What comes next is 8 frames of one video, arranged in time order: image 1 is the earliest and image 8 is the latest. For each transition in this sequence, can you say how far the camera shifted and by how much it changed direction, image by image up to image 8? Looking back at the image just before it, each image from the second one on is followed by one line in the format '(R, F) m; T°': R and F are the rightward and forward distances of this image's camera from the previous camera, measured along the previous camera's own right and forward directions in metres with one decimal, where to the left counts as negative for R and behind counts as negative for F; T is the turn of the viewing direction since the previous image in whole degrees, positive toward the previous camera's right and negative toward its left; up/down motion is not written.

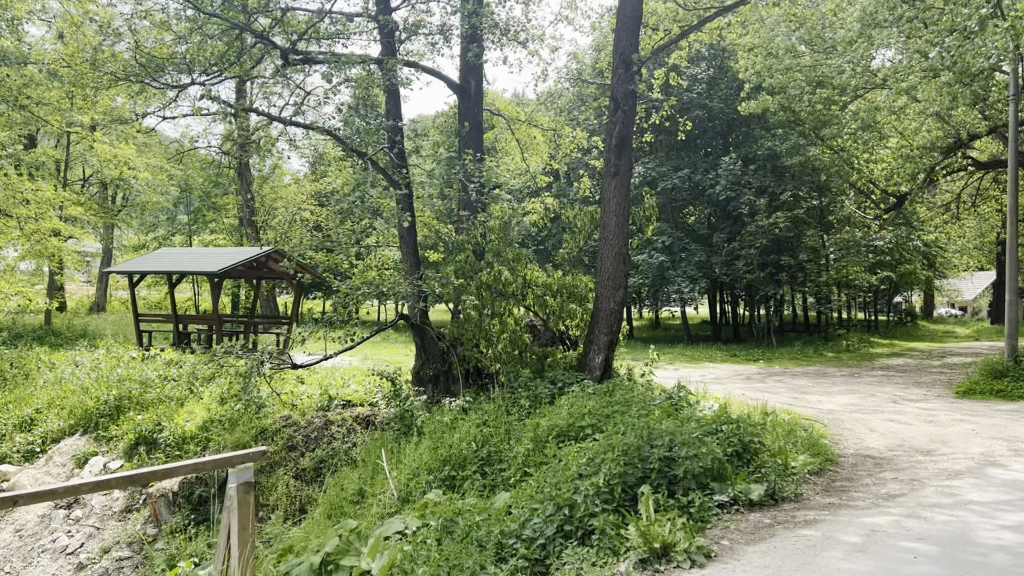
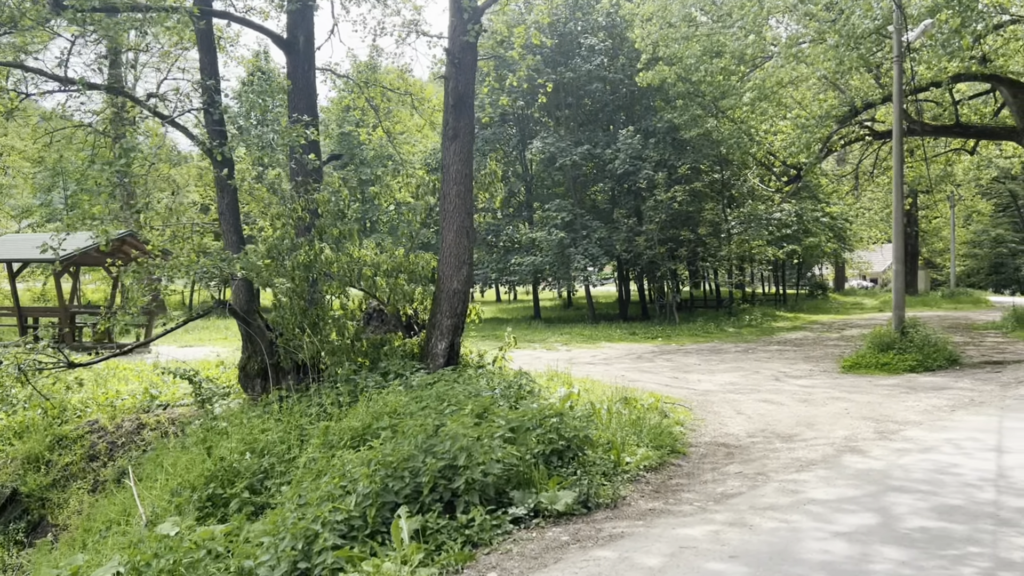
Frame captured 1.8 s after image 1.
(+1.0, +1.0) m; +4°
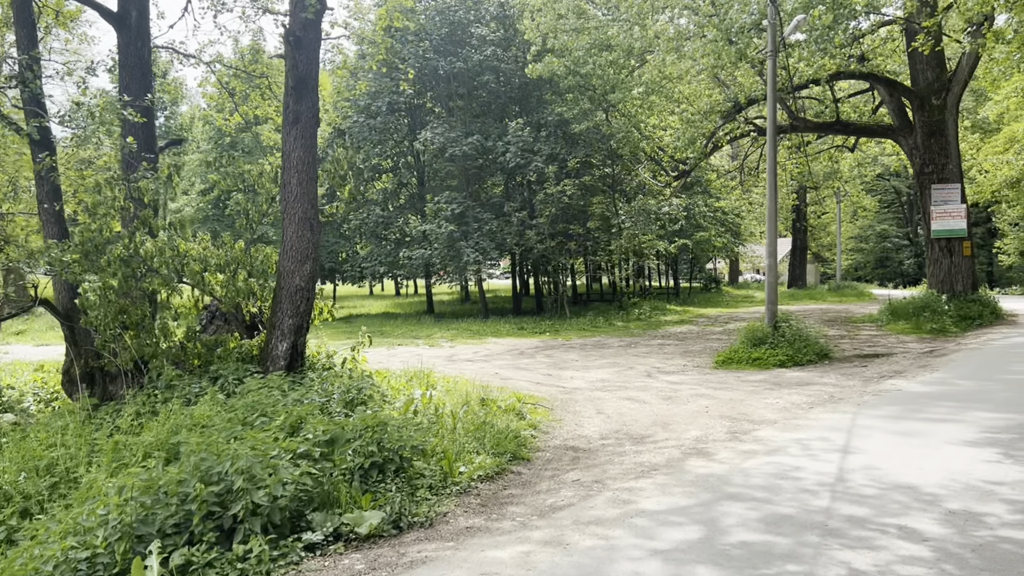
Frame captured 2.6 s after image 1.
(+0.5, +0.4) m; +6°
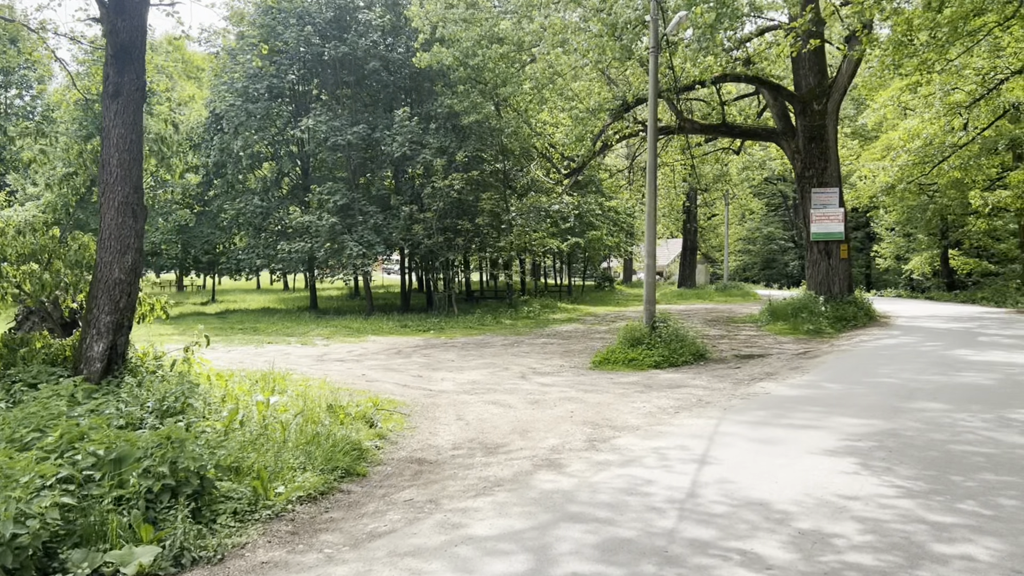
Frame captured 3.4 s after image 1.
(+0.4, +0.5) m; +6°
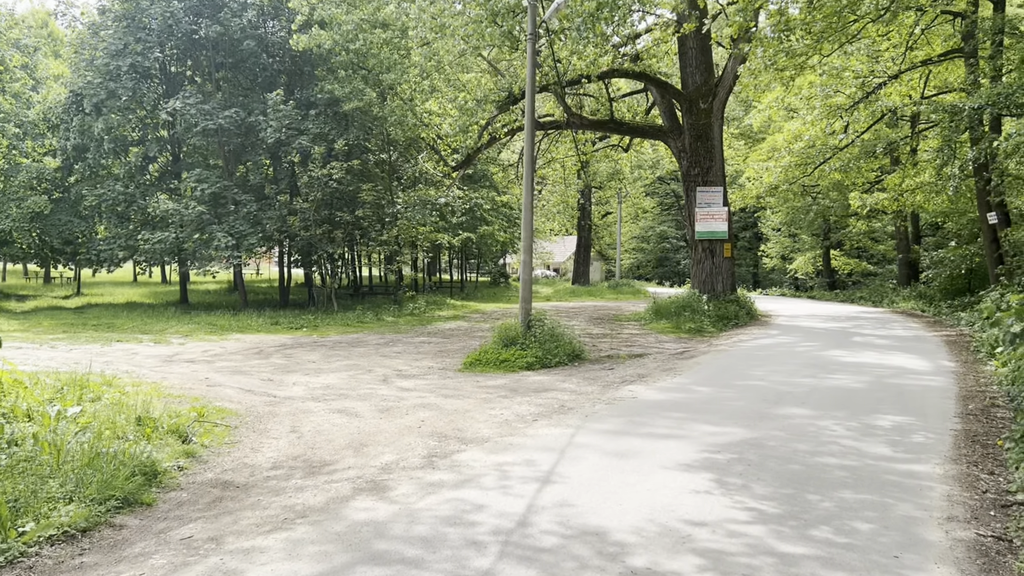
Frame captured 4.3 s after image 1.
(+0.5, +0.7) m; +6°
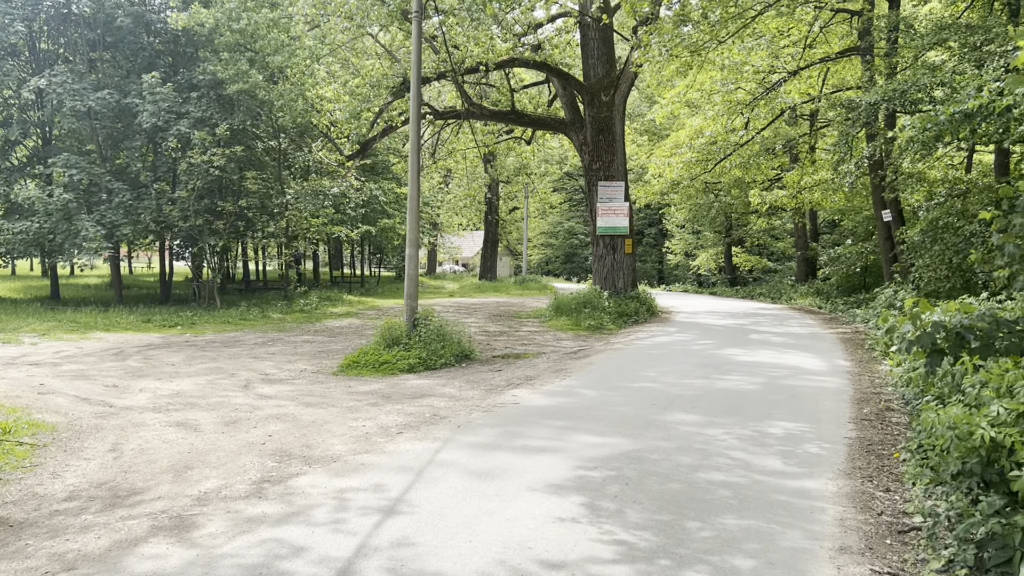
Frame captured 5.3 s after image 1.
(+0.4, +0.7) m; +6°
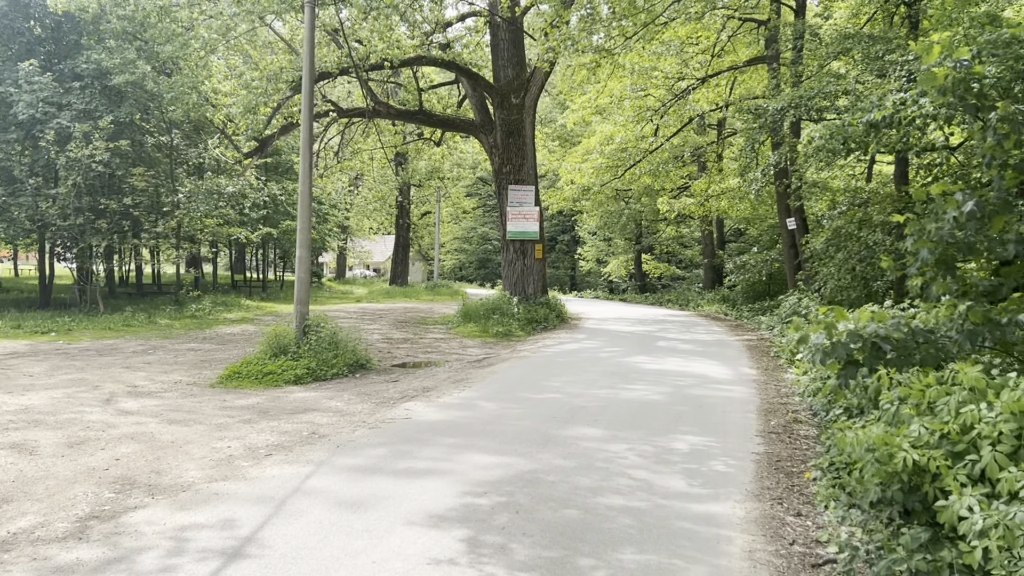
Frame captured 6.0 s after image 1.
(+0.2, +0.6) m; +6°
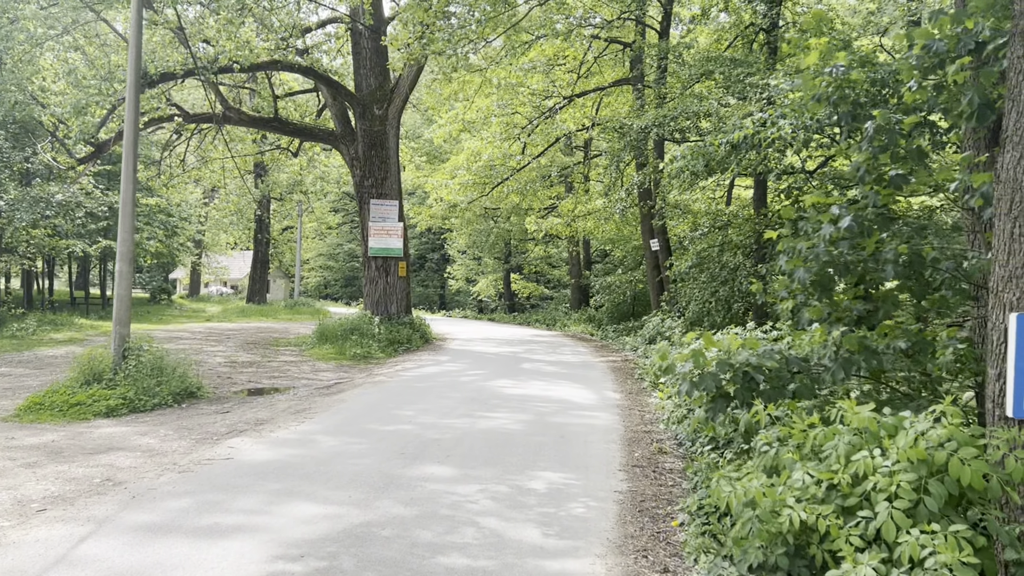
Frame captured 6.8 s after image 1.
(+0.2, +0.7) m; +8°
